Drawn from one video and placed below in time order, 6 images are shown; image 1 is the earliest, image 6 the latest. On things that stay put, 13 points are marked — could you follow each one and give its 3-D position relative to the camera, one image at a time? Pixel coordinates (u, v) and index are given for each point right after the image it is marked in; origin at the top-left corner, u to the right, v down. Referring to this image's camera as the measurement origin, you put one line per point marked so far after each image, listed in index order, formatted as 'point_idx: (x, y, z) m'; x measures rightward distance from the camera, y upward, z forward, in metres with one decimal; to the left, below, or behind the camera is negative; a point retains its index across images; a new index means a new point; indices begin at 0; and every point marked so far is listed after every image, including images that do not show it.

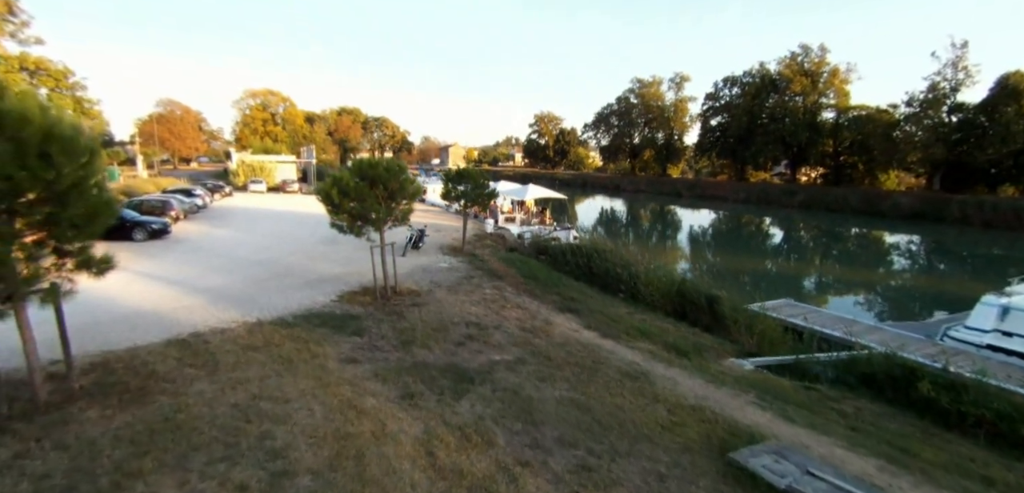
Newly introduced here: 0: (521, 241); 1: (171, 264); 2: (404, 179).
0: (+0.3, +0.1, +14.2) m
1: (-6.6, -0.3, +9.4) m
2: (-1.8, +1.1, +7.8) m
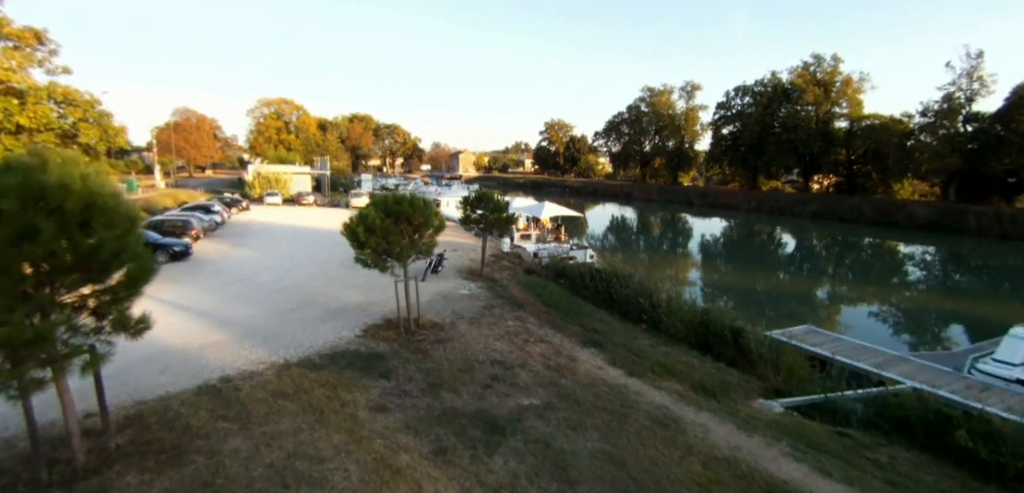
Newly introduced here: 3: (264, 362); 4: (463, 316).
0: (+0.8, -0.5, +14.2) m
1: (-6.2, -0.9, +9.4) m
2: (-1.4, +0.6, +7.8) m
3: (-3.3, -1.5, +6.3) m
4: (-0.9, -1.3, +8.8) m
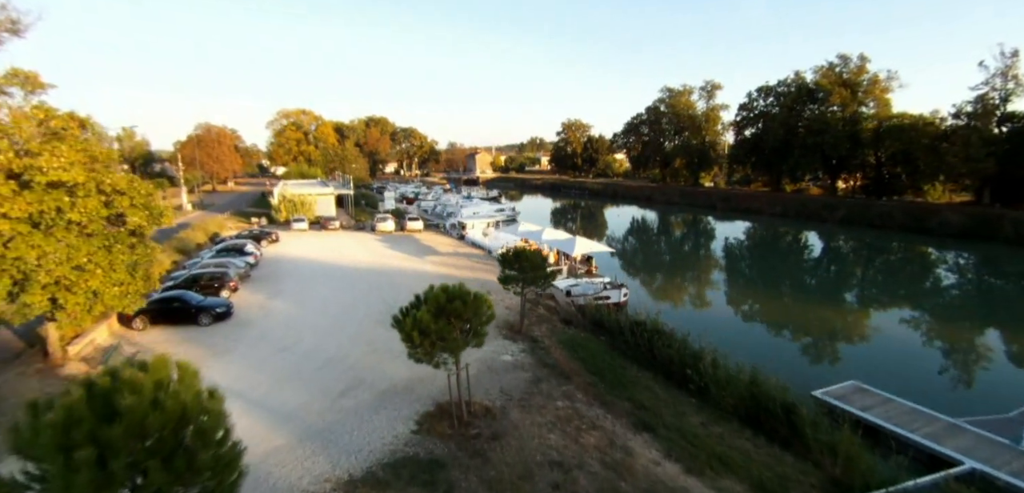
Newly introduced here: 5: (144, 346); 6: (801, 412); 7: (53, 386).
0: (+1.9, -1.8, +14.1) m
1: (-5.3, -2.4, +9.5) m
2: (-0.5, -0.9, +7.7) m
3: (-2.5, -3.1, +6.4) m
4: (0.0, -2.7, +8.8) m
5: (-8.0, -2.2, +10.5) m
6: (+5.2, -3.0, +8.7) m
7: (-8.1, -2.4, +8.4) m
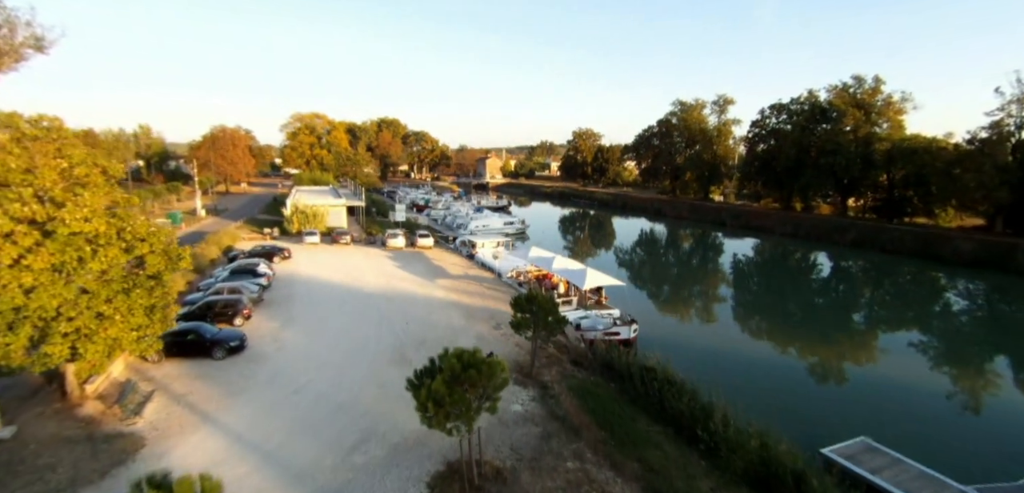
0: (+2.2, -2.9, +14.1) m
1: (-5.1, -3.3, +9.6) m
2: (-0.3, -2.0, +7.7) m
3: (-2.3, -4.1, +6.4) m
4: (+0.2, -3.8, +8.8) m
5: (-7.8, -3.0, +10.6) m
6: (+5.4, -4.3, +8.7) m
7: (-7.9, -3.3, +8.5) m
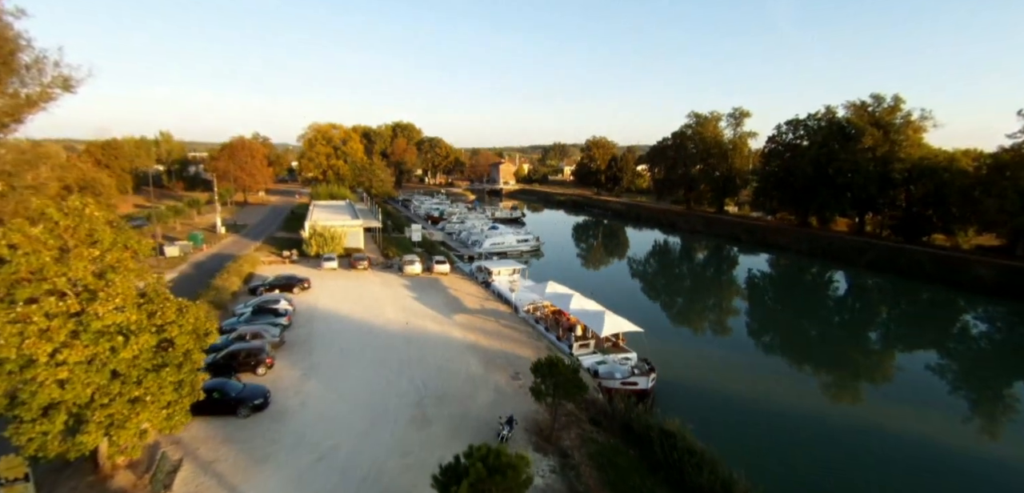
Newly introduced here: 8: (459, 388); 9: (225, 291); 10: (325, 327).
0: (+2.7, -4.5, +14.1) m
1: (-4.7, -4.9, +9.7) m
2: (+0.1, -3.7, +7.8) m
3: (-2.0, -5.8, +6.6) m
4: (+0.6, -5.5, +8.9) m
5: (-7.3, -4.5, +10.8) m
6: (+5.8, -6.0, +8.6) m
7: (-7.4, -4.8, +8.8) m
8: (-1.6, -4.1, +13.8) m
9: (-11.1, -1.7, +18.5) m
10: (-6.8, -2.9, +17.3) m
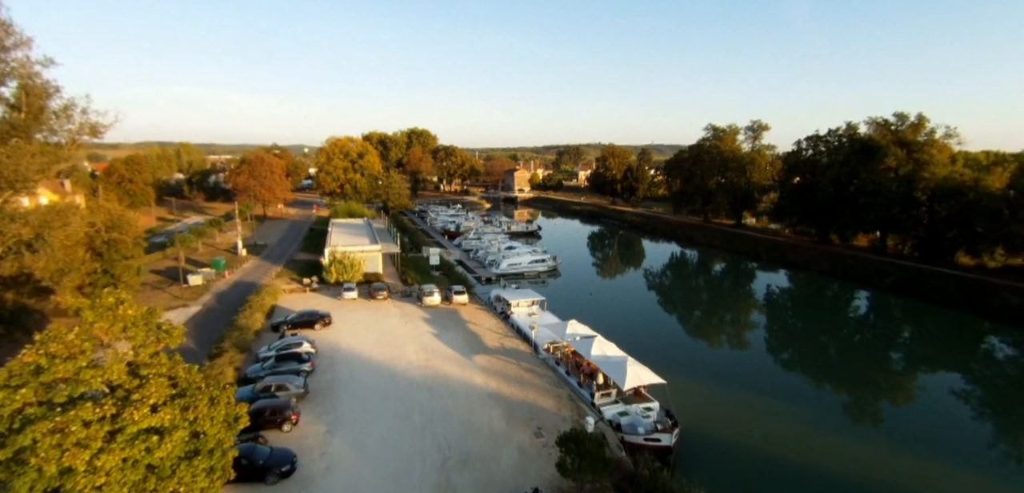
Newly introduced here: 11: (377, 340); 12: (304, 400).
0: (+3.4, -6.2, +14.0) m
1: (-4.1, -6.6, +9.8) m
2: (+0.6, -5.5, +7.7) m
3: (-1.5, -7.6, +6.6) m
4: (+1.1, -7.3, +8.8) m
5: (-6.7, -6.2, +11.0) m
6: (+6.3, -7.9, +8.5) m
7: (-6.9, -6.5, +8.9) m
8: (-0.9, -5.8, +13.8) m
9: (-10.3, -3.3, +18.7) m
10: (-6.0, -4.5, +17.4) m
11: (-5.6, -3.9, +19.9) m
12: (-6.8, -4.9, +15.7) m
